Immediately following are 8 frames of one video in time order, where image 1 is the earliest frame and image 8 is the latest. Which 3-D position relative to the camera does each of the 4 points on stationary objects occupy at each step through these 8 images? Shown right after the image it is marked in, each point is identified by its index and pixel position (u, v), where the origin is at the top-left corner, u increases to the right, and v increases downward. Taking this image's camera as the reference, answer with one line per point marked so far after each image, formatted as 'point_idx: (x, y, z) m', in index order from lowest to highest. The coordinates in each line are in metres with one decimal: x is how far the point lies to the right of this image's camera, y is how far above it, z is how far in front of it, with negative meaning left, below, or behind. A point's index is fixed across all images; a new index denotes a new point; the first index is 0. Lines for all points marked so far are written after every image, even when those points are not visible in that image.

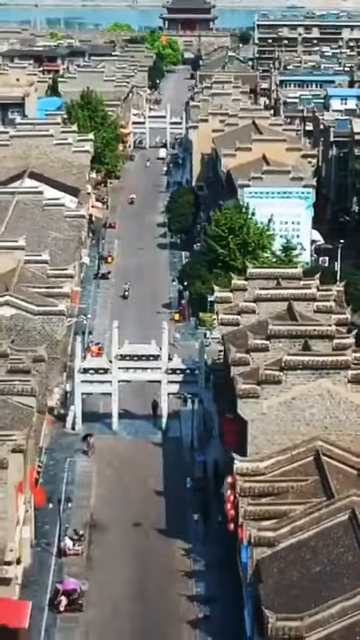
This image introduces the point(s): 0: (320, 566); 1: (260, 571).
0: (+1.8, -3.2, +18.4) m
1: (+1.1, -3.4, +18.8) m
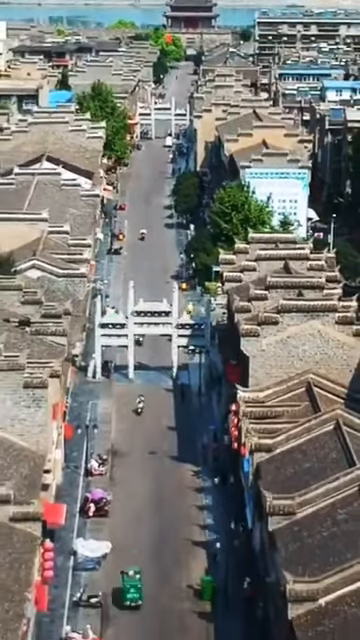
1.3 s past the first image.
0: (+2.0, -2.3, +22.2) m
1: (+1.3, -2.4, +22.7) m
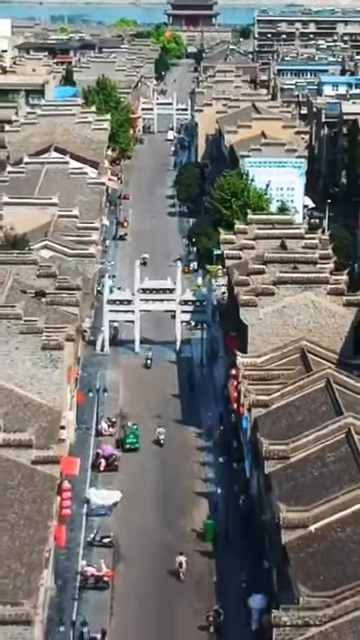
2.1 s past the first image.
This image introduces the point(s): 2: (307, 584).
0: (+2.1, -1.7, +24.5) m
1: (+1.4, -1.8, +24.9) m
2: (+1.7, -3.4, +18.4) m
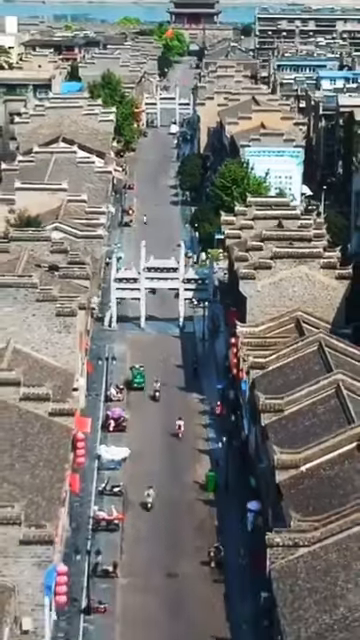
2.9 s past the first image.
0: (+2.2, -1.0, +26.7) m
1: (+1.5, -1.2, +27.1) m
2: (+1.7, -2.8, +20.6) m
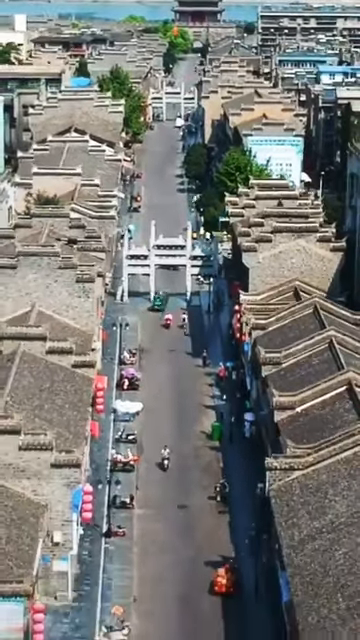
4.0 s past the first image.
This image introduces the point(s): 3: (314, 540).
0: (+2.4, -0.3, +29.6) m
1: (+1.6, -0.4, +30.0) m
2: (+1.9, -2.0, +23.5) m
3: (+1.9, -3.1, +19.9) m
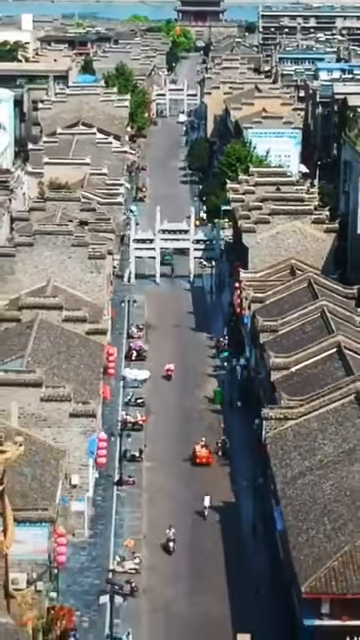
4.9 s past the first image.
0: (+2.5, +0.3, +32.1) m
1: (+1.8, +0.2, +32.6) m
2: (+2.0, -1.4, +26.0) m
3: (+2.0, -2.5, +22.4) m
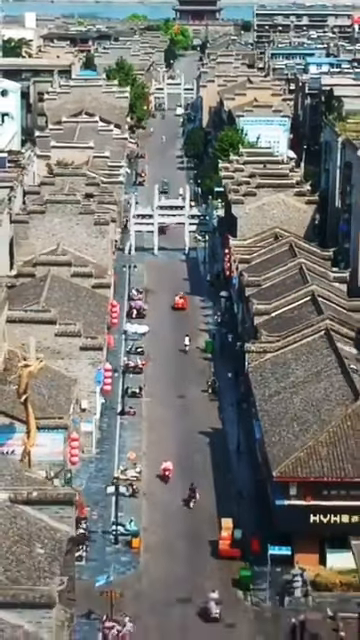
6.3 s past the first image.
0: (+2.4, +1.4, +36.2) m
1: (+1.6, +1.3, +36.7) m
2: (+1.9, -0.3, +30.1) m
3: (+1.9, -1.4, +26.6) m
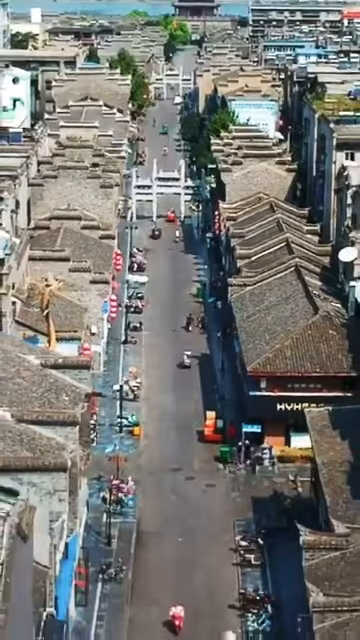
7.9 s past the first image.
0: (+2.2, +3.0, +41.8) m
1: (+1.5, +2.8, +42.3) m
2: (+1.7, +1.2, +35.7) m
3: (+1.7, +0.1, +32.2) m
